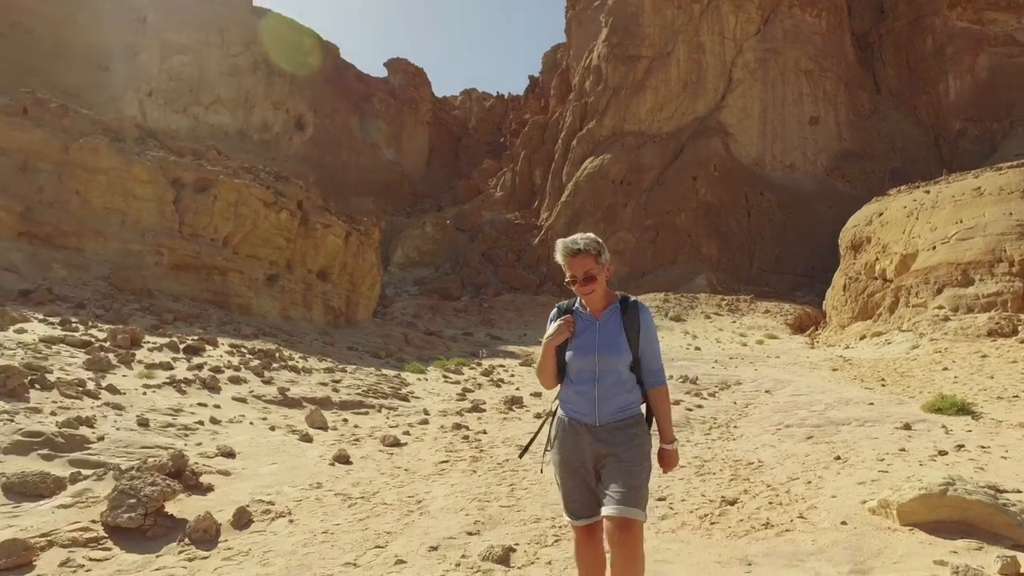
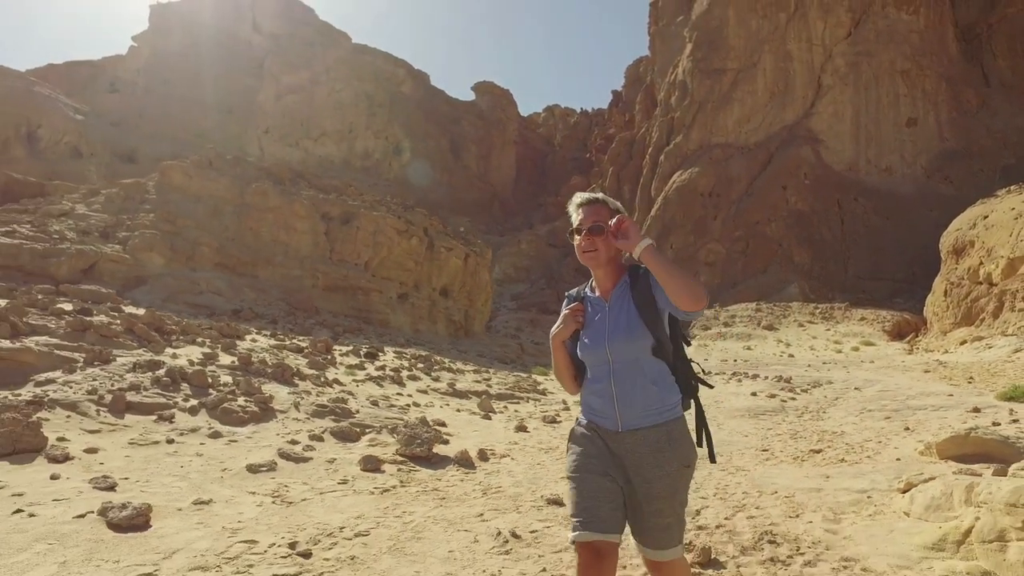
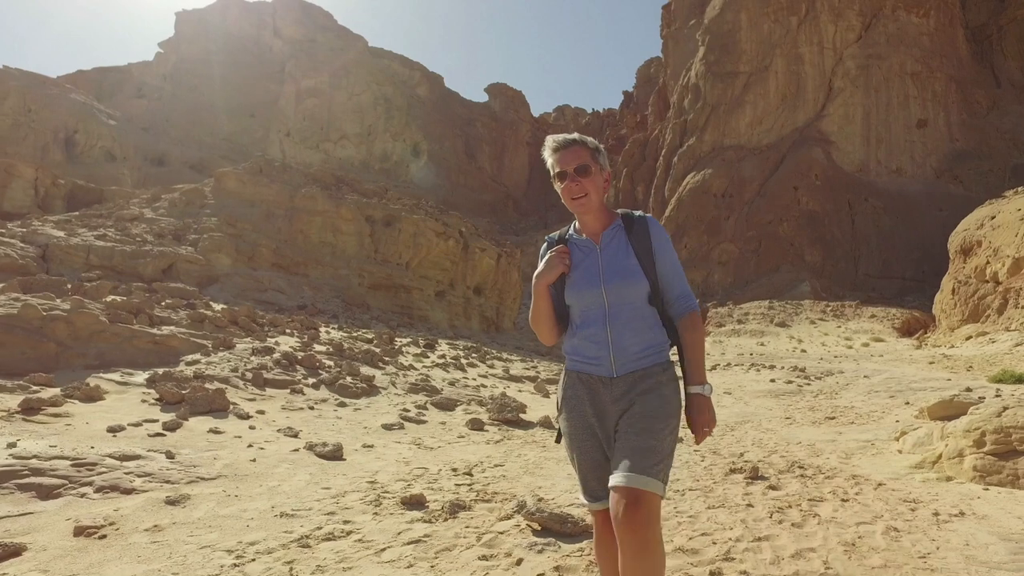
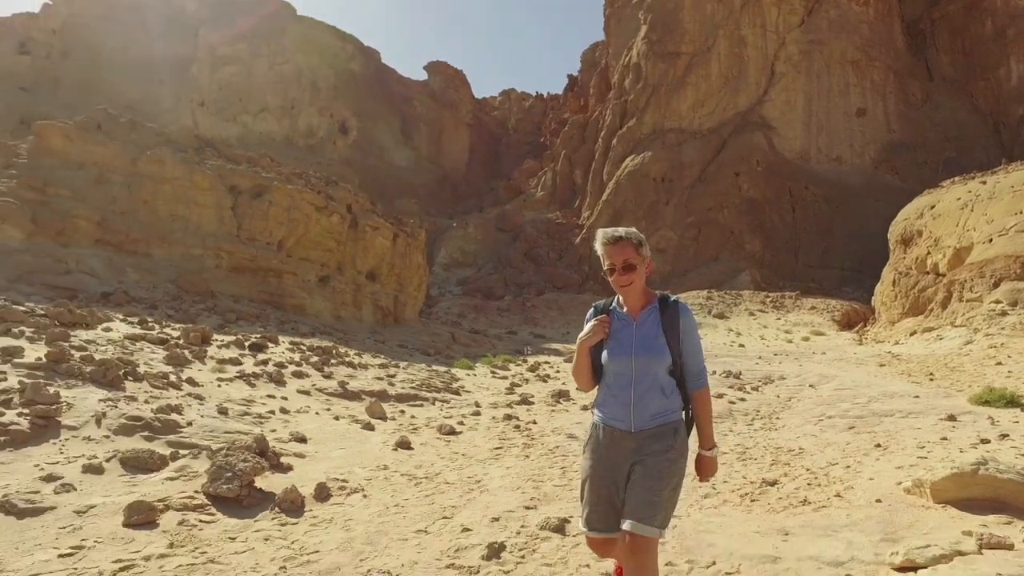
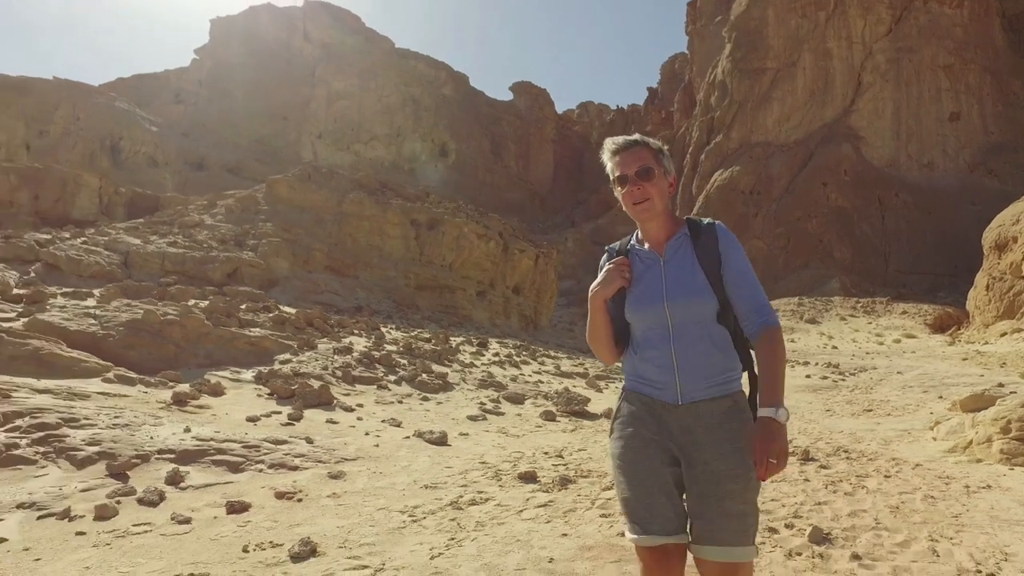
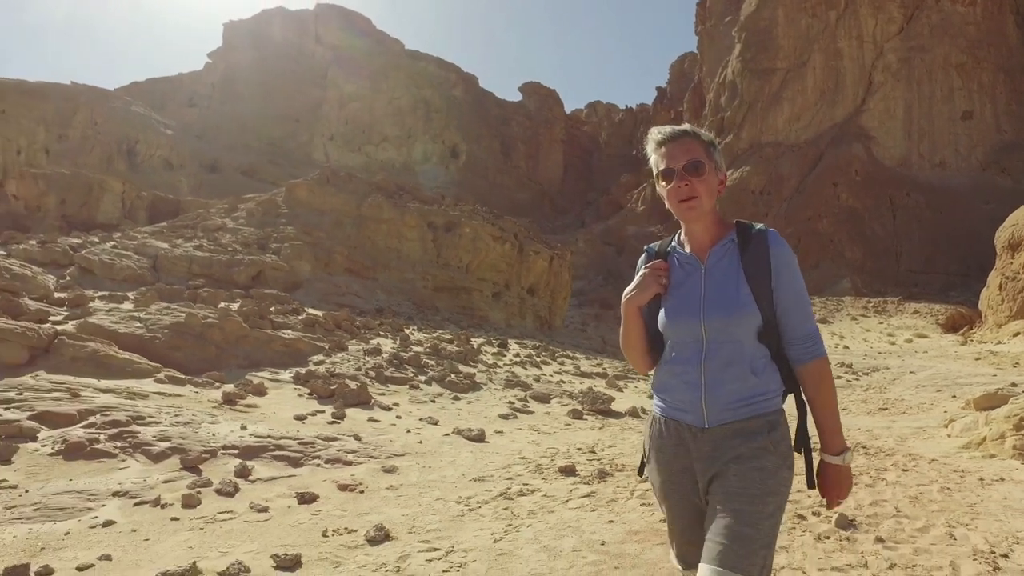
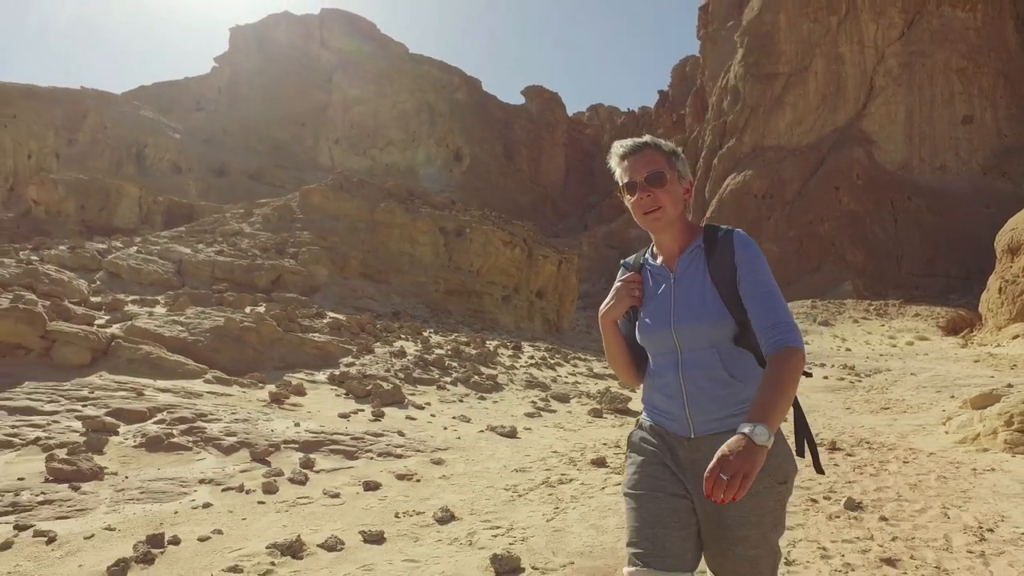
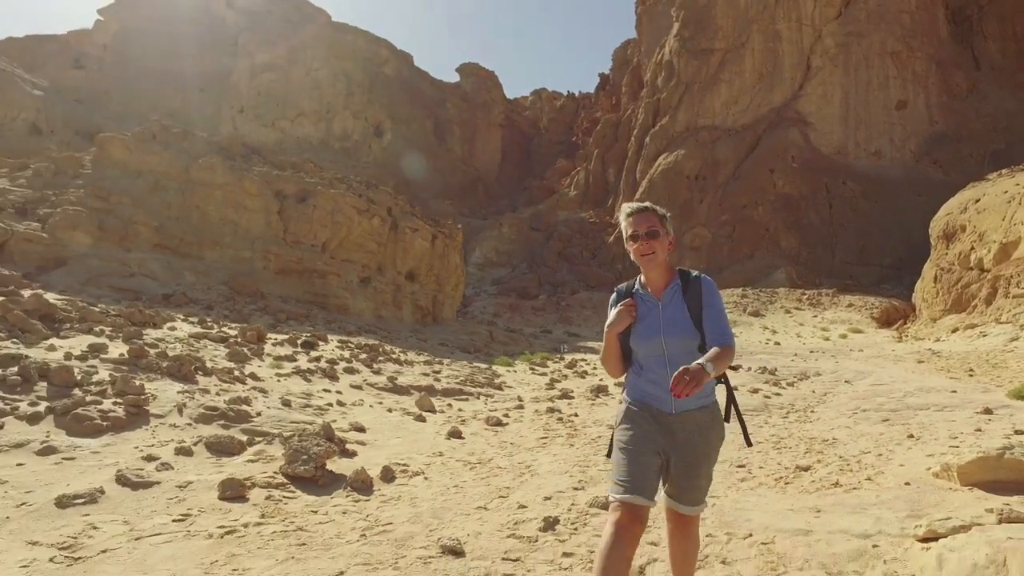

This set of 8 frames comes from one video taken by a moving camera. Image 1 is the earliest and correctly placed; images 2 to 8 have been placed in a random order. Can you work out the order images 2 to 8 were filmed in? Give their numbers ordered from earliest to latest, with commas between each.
4, 8, 2, 3, 5, 6, 7
